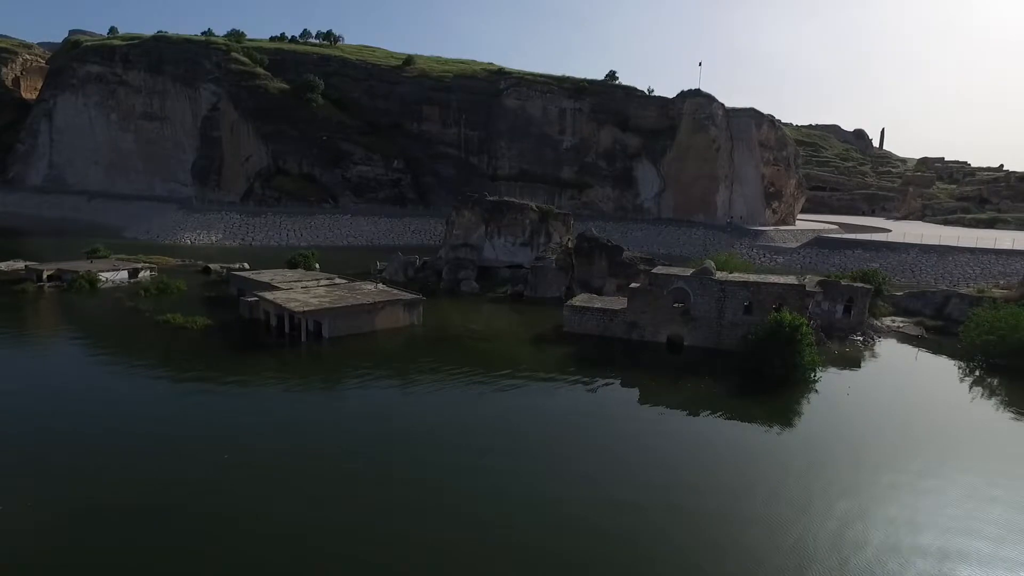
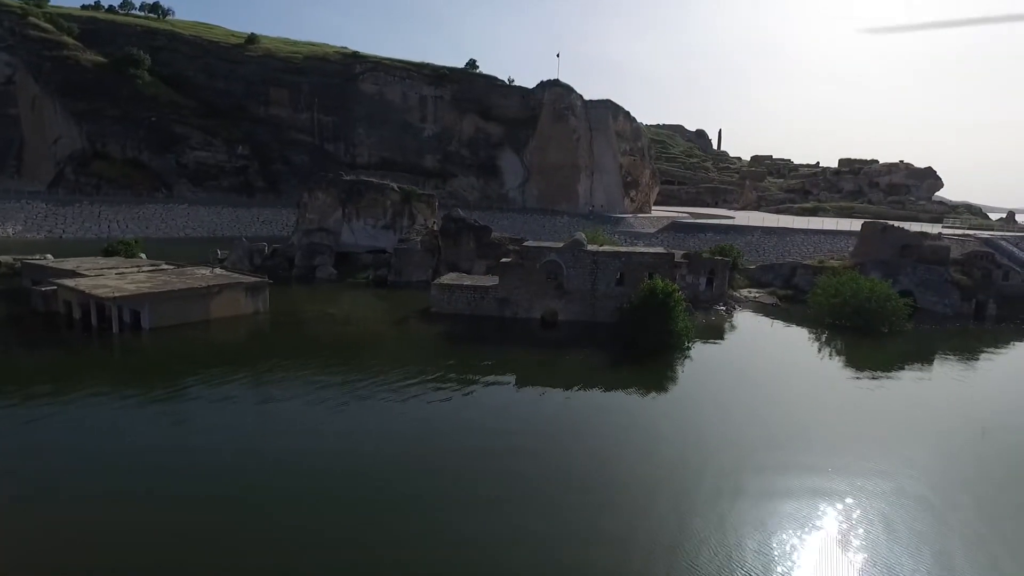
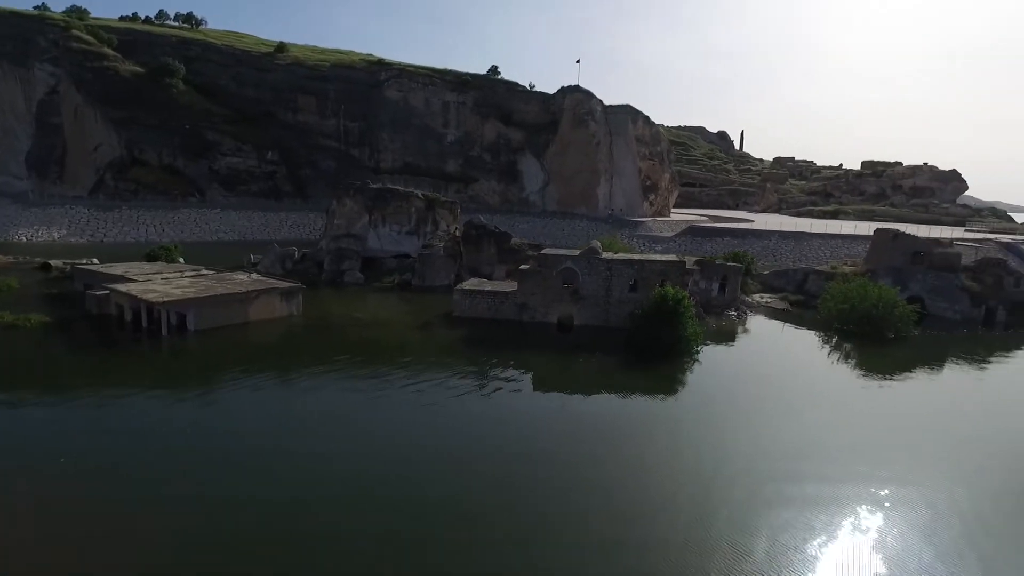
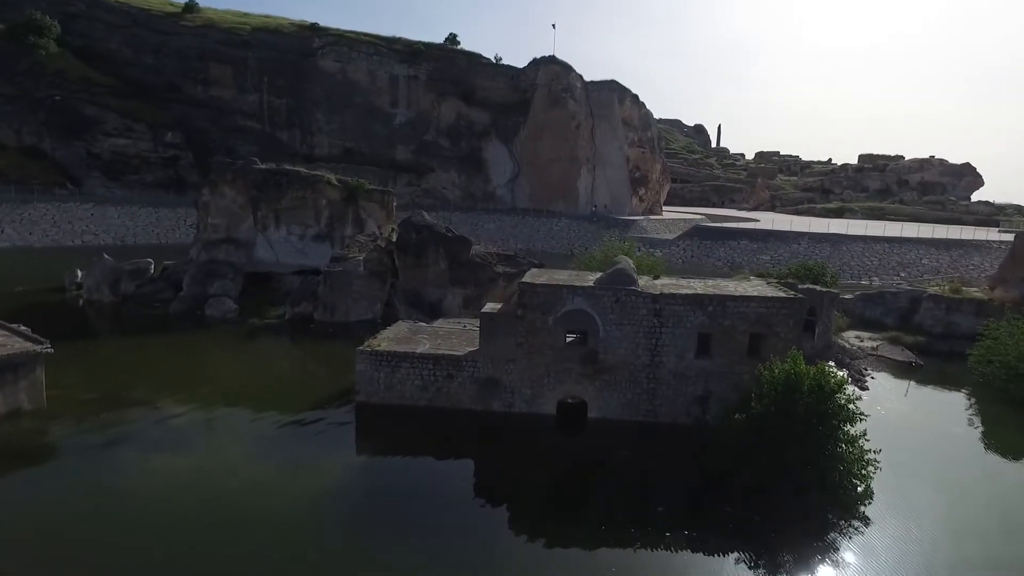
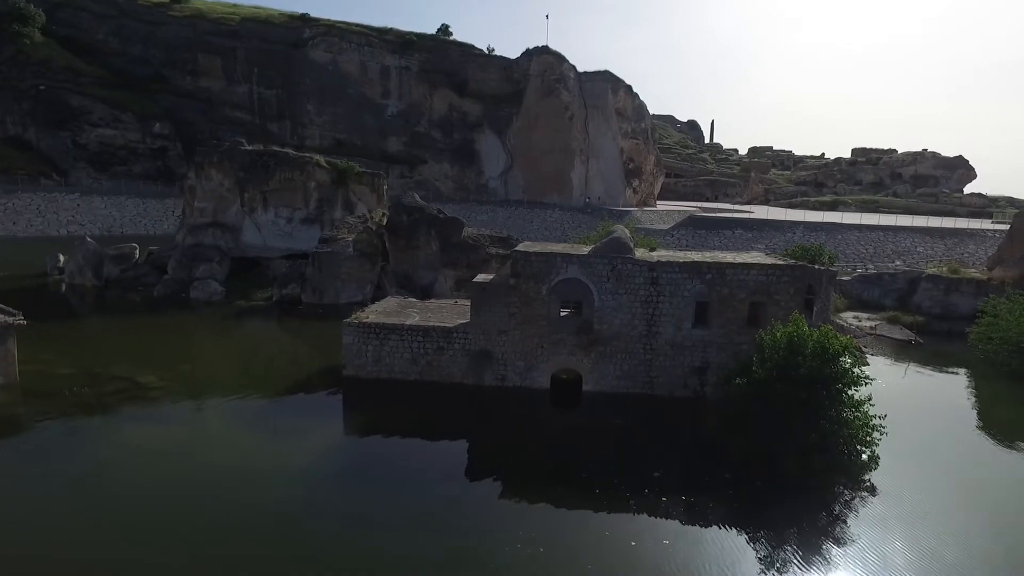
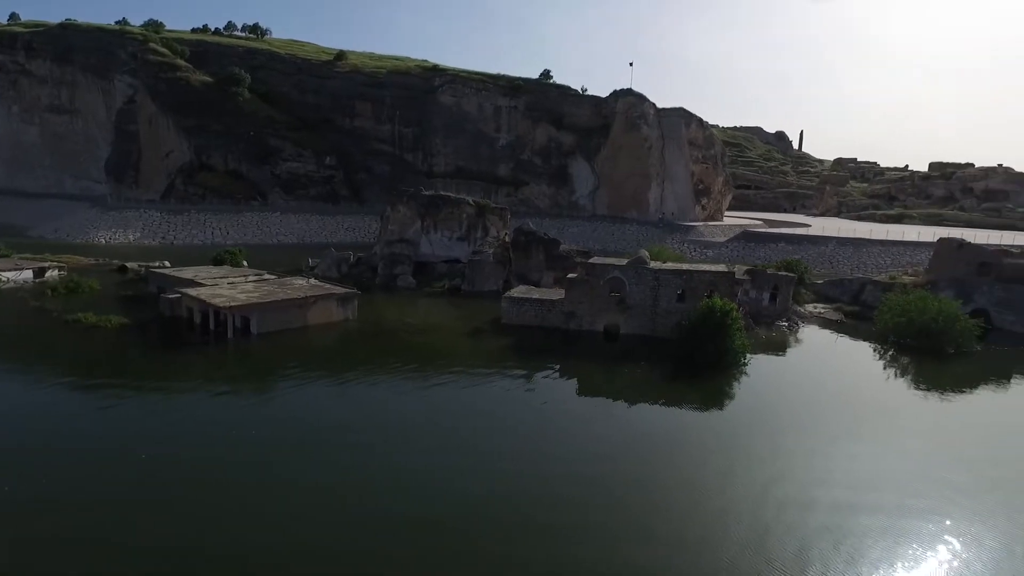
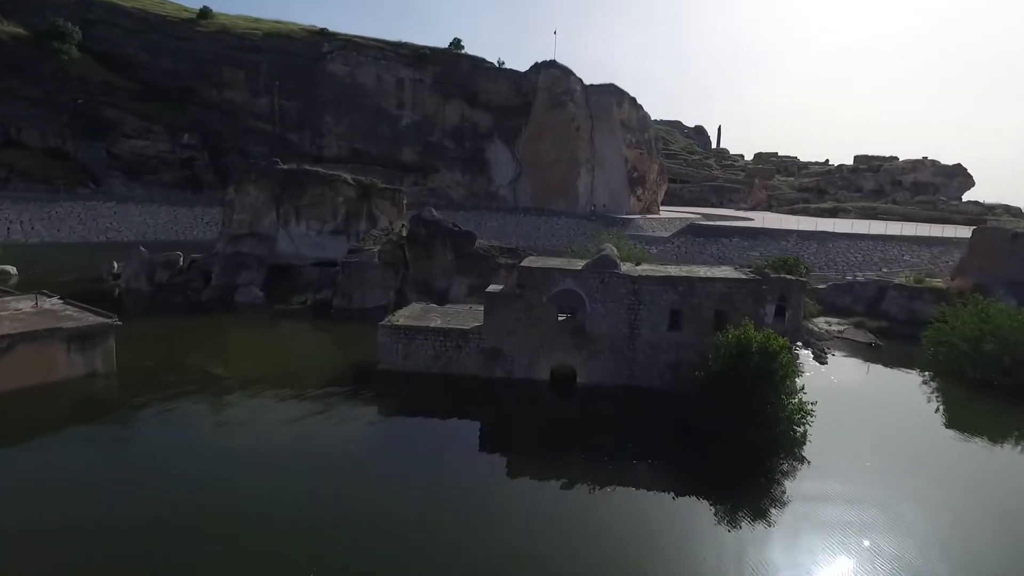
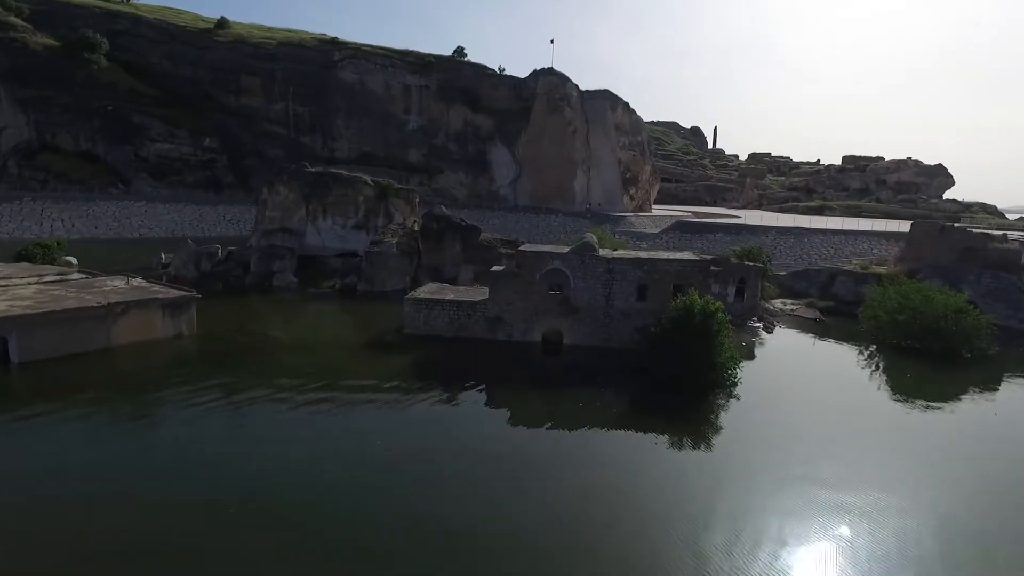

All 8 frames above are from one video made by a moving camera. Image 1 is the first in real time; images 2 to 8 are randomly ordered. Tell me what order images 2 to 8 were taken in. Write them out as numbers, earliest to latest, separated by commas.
6, 3, 2, 8, 7, 4, 5
